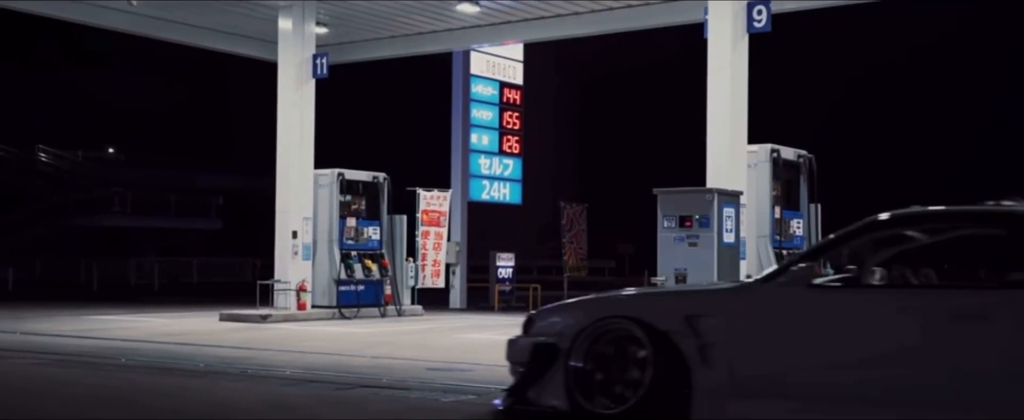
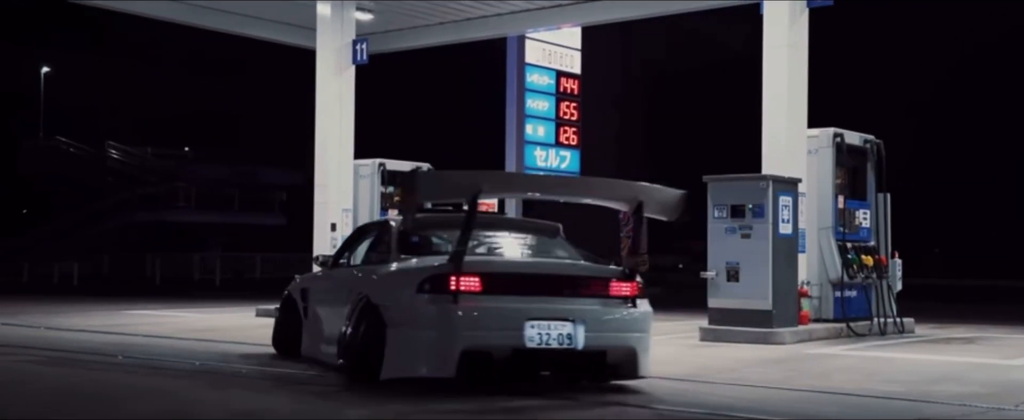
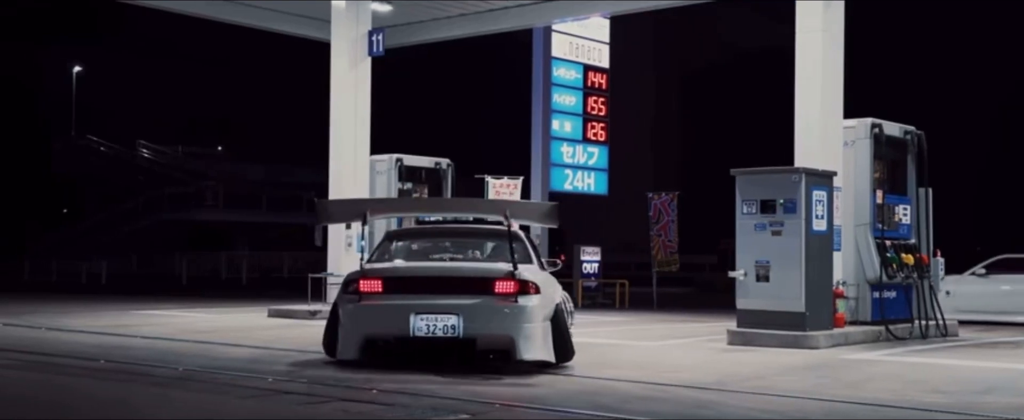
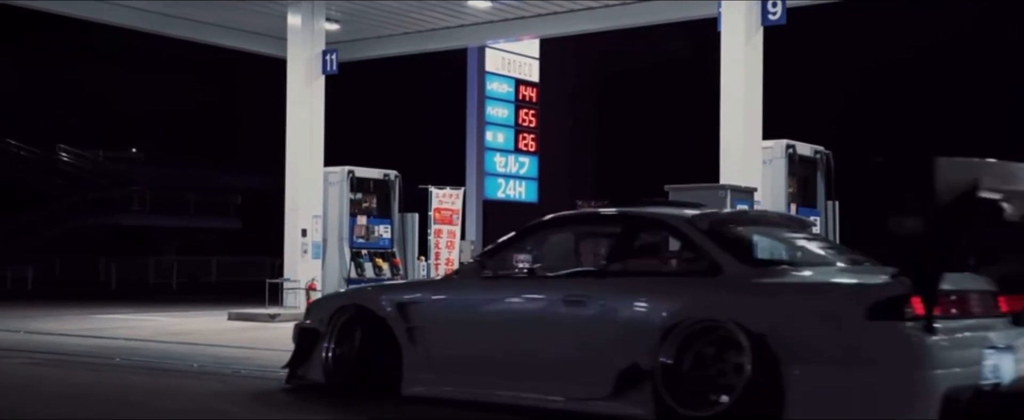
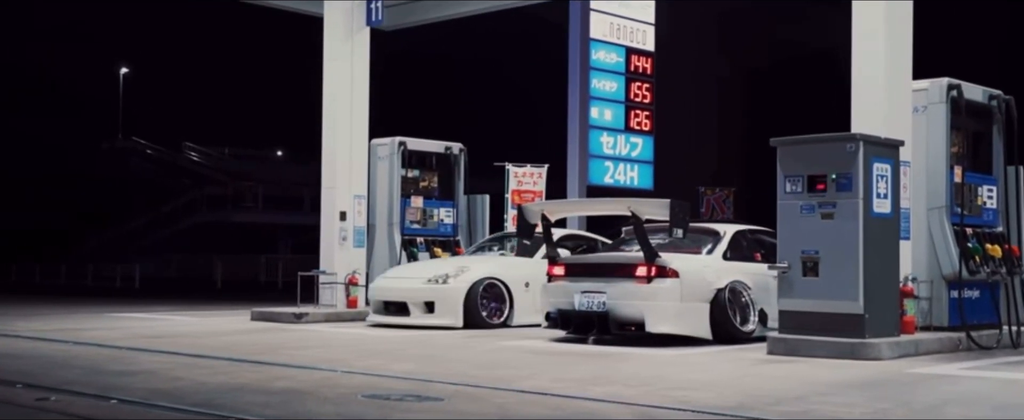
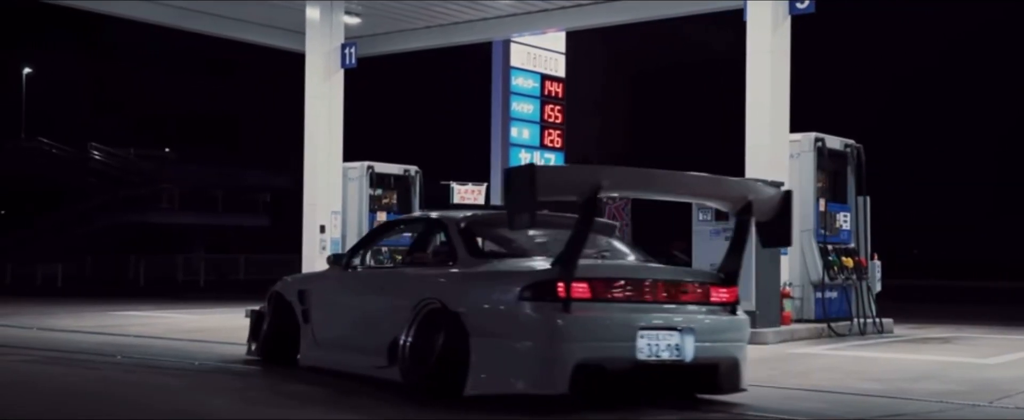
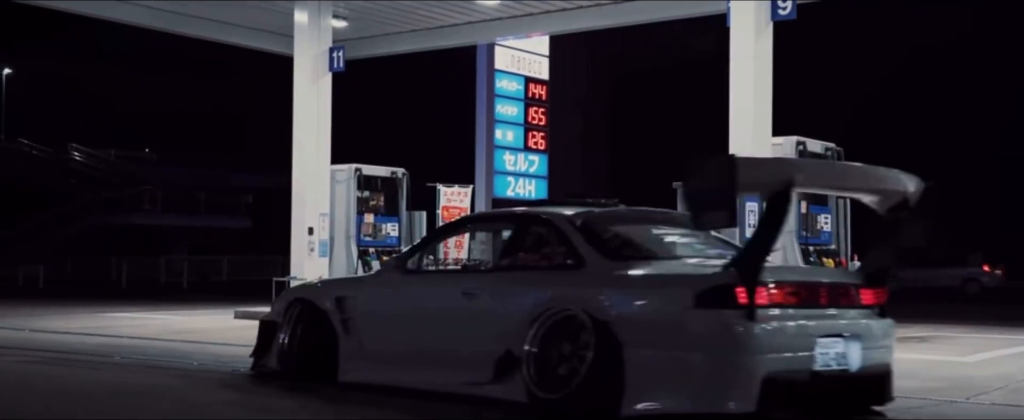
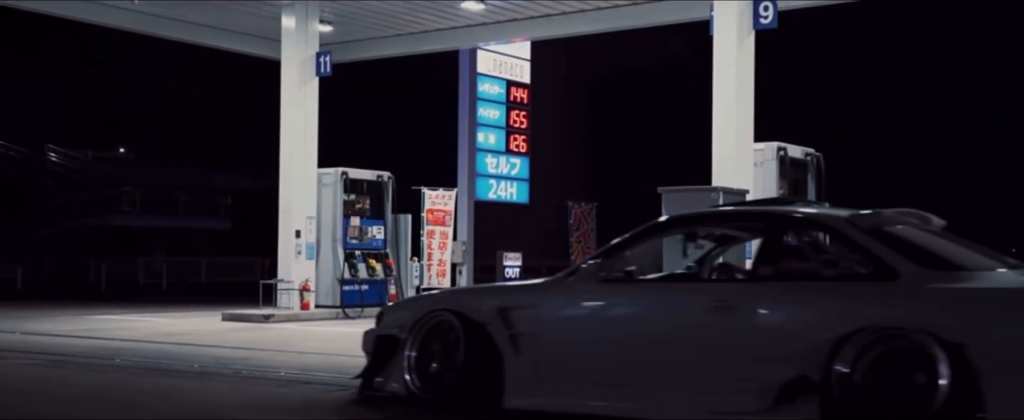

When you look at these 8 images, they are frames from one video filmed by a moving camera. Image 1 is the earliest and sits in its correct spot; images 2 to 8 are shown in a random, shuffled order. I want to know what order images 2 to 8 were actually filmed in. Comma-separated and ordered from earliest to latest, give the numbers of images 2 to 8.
8, 4, 7, 6, 2, 3, 5
